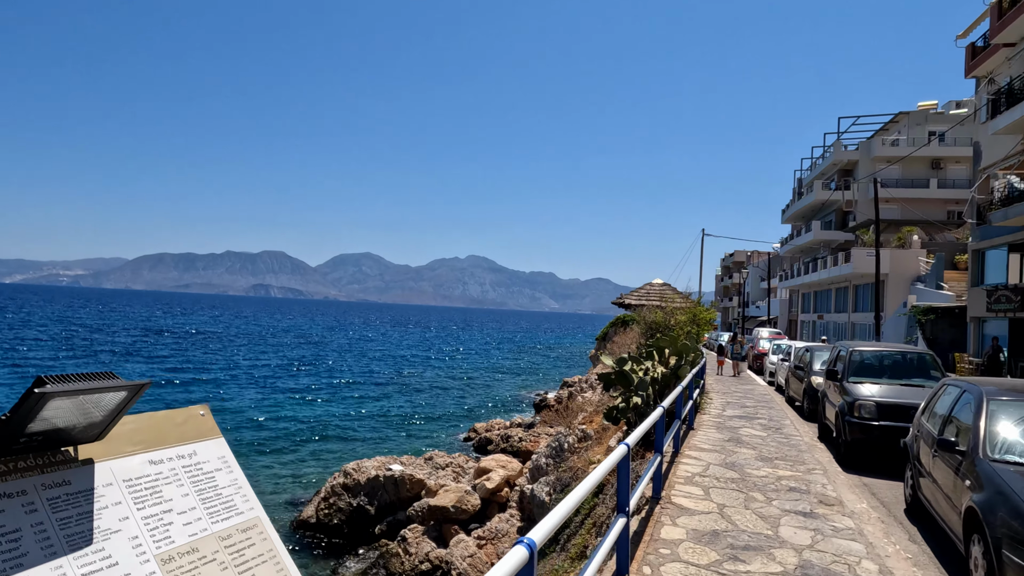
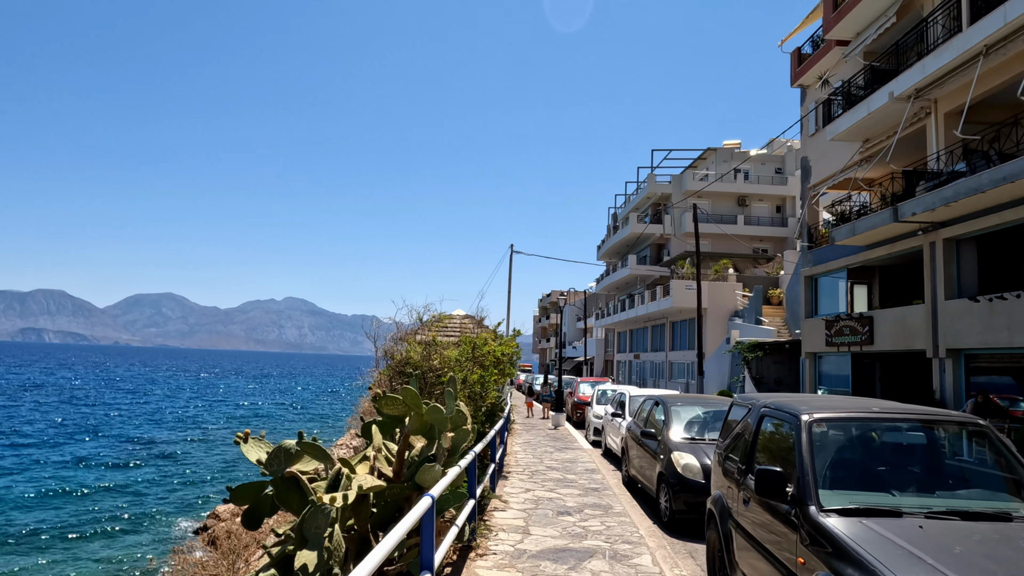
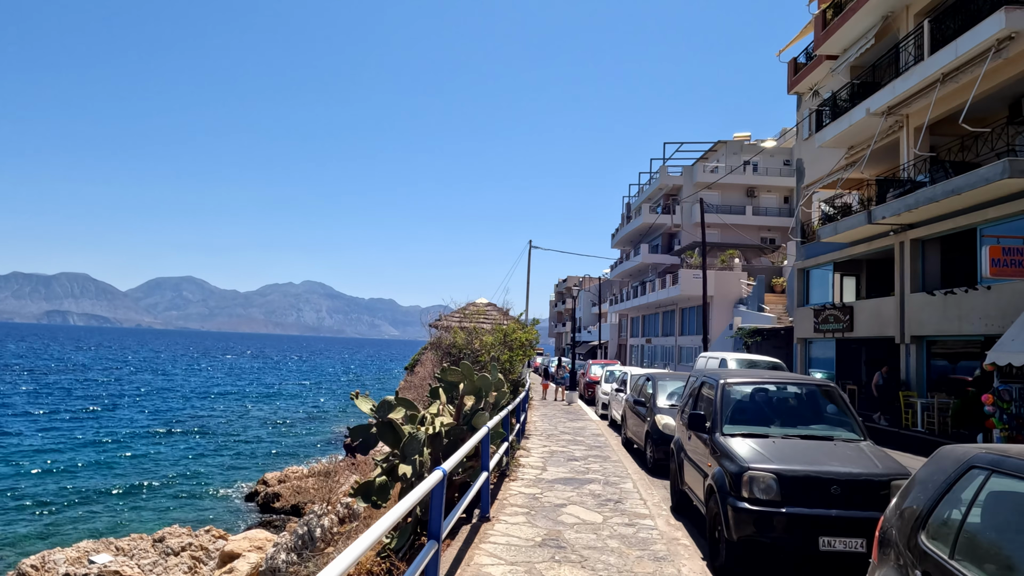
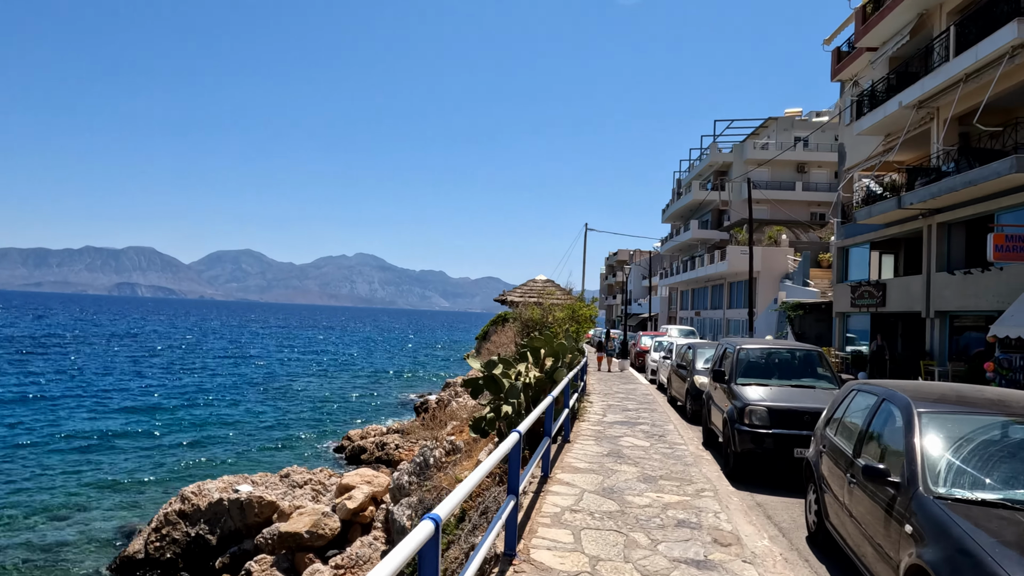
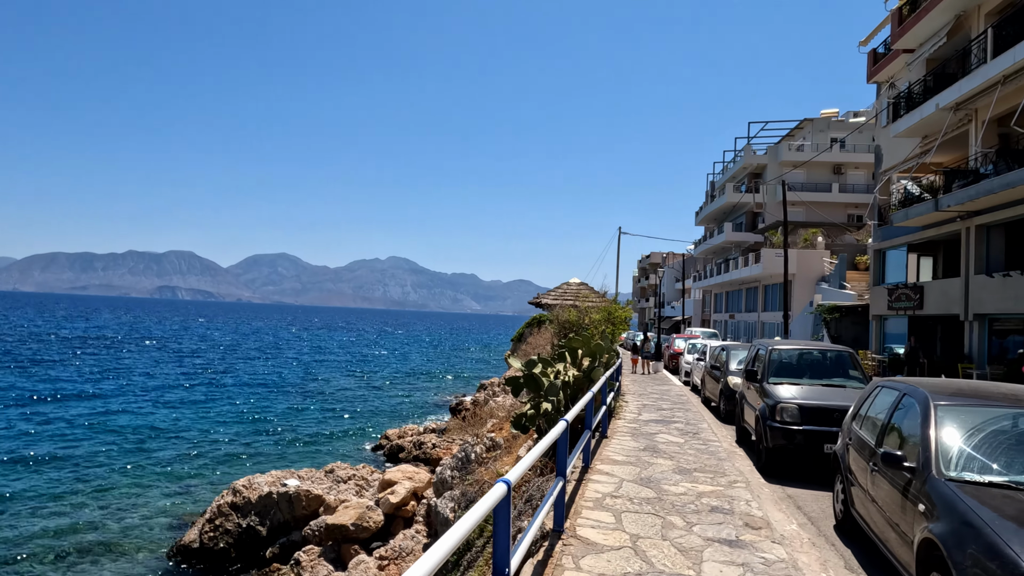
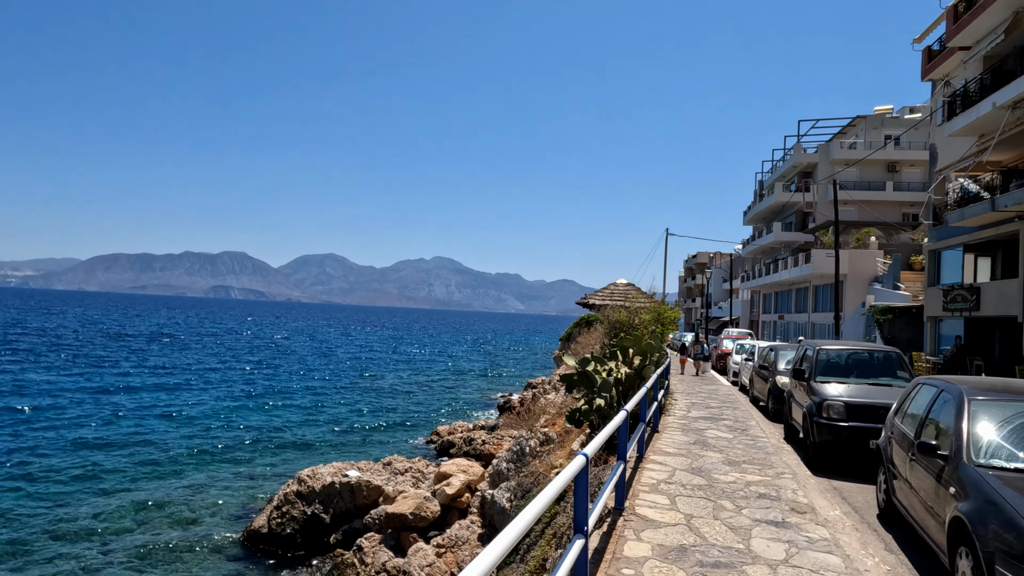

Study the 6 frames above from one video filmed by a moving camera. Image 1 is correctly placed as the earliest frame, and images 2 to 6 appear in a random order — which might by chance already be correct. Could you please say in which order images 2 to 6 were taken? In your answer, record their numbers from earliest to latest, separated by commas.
6, 5, 4, 3, 2
